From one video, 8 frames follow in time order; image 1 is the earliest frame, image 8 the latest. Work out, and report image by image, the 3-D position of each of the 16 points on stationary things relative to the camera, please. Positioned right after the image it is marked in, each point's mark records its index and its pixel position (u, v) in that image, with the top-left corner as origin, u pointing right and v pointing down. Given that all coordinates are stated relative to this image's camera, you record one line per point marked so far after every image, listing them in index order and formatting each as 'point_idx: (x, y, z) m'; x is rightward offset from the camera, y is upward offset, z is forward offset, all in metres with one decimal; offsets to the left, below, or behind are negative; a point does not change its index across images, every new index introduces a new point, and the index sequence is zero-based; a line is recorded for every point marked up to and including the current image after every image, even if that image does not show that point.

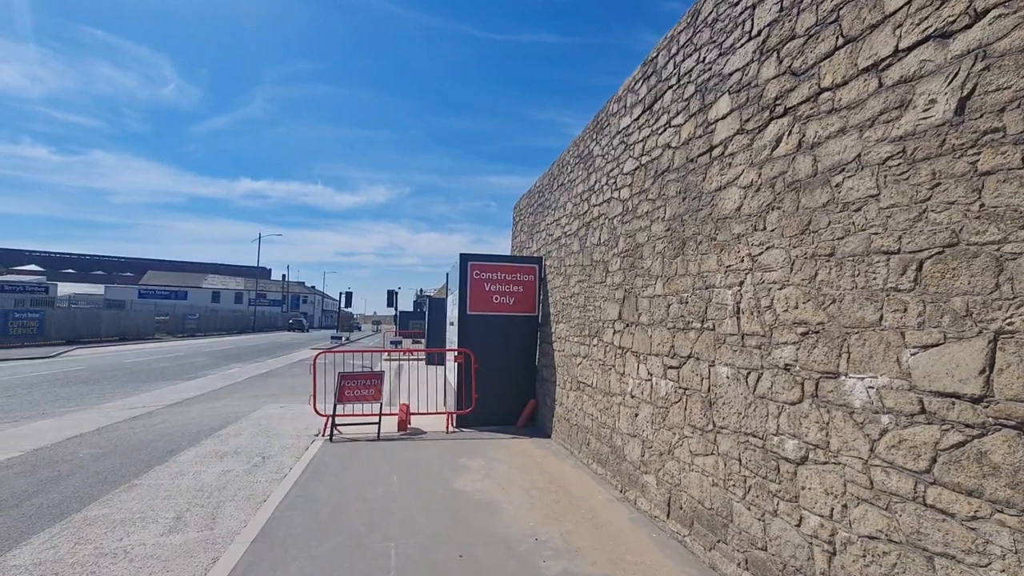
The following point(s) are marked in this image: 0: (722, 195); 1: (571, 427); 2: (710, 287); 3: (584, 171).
0: (+1.8, +0.8, +4.3) m
1: (+0.9, -2.1, +7.6) m
2: (+1.7, 0.0, +4.3) m
3: (+1.1, +1.9, +8.0) m
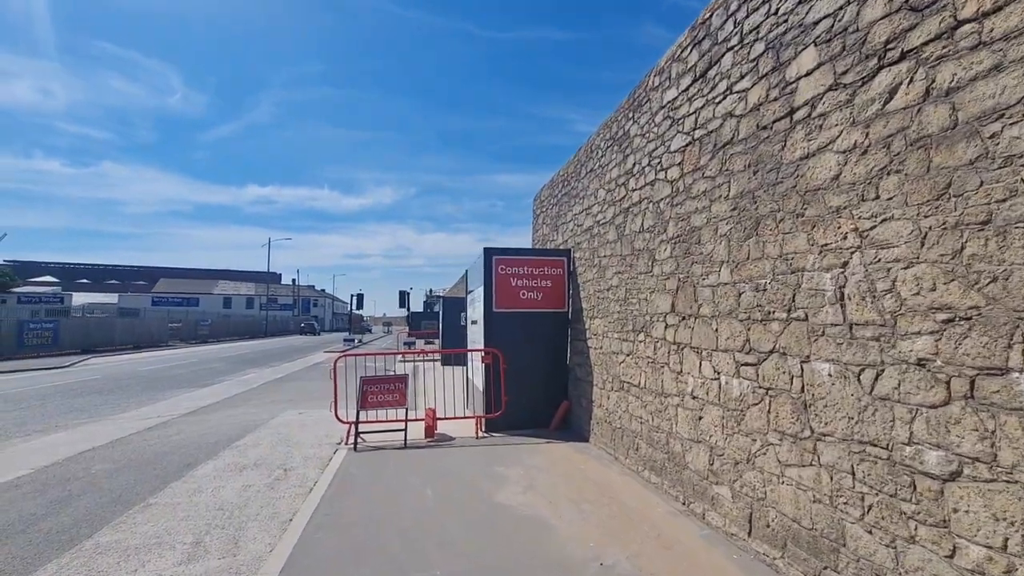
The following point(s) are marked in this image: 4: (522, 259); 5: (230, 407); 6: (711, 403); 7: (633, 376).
0: (+2.2, +0.9, +3.7) m
1: (+1.4, -2.0, +7.0) m
2: (+2.1, +0.1, +3.7) m
3: (+1.6, +2.0, +7.4) m
4: (+0.2, +0.5, +9.2) m
5: (-7.0, -2.9, +12.4) m
6: (+1.9, -1.1, +4.7) m
7: (+1.6, -1.1, +6.5) m
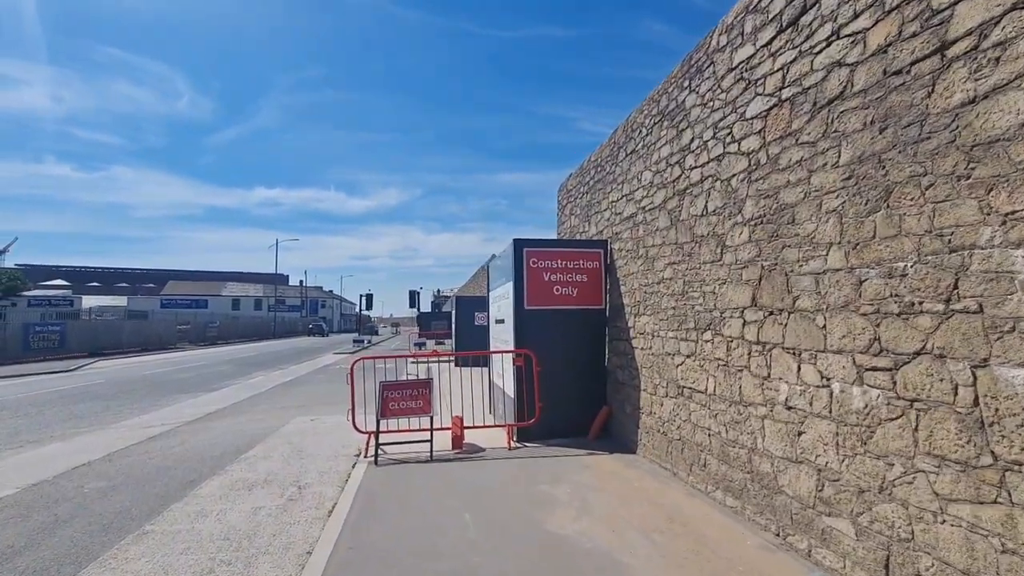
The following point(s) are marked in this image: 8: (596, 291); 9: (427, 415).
0: (+2.7, +1.0, +2.8) m
1: (+1.9, -1.9, +6.2) m
2: (+2.6, +0.2, +2.9) m
3: (+2.1, +2.1, +6.5) m
4: (+0.7, +0.6, +8.4) m
5: (-6.4, -2.9, +11.7) m
6: (+2.4, -1.0, +3.9) m
7: (+2.1, -1.0, +5.6) m
8: (+1.4, 0.0, +8.4) m
9: (-1.3, -1.9, +7.5) m
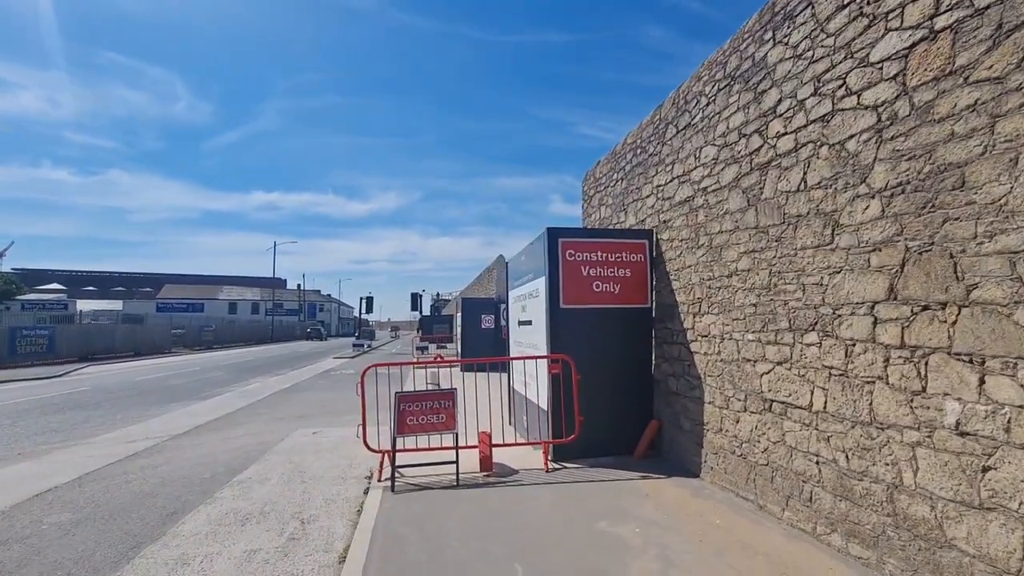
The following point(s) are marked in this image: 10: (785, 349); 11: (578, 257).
0: (+3.2, +1.1, +1.8) m
1: (+2.4, -1.8, +5.1) m
2: (+3.1, +0.3, +1.8) m
3: (+2.6, +2.1, +5.5) m
4: (+1.2, +0.7, +7.3) m
5: (-5.9, -2.9, +10.6) m
6: (+2.9, -0.9, +2.8) m
7: (+2.6, -1.0, +4.6) m
8: (+1.9, 0.0, +7.3) m
9: (-0.8, -1.9, +6.5) m
10: (+2.6, -0.6, +4.7) m
11: (+1.0, +0.4, +7.2) m
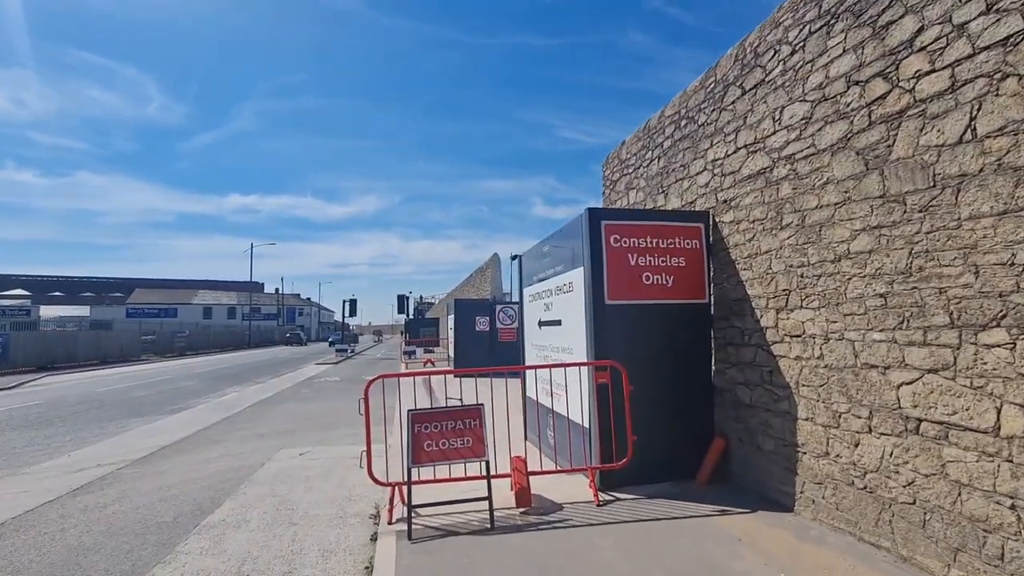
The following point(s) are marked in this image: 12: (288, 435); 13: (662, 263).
0: (+3.8, +1.3, +0.7) m
1: (+2.9, -1.7, +3.9) m
2: (+3.7, +0.5, +0.7) m
3: (+3.0, +2.3, +4.4) m
4: (+1.6, +0.8, +6.1) m
5: (-5.6, -2.9, +9.1) m
6: (+3.4, -0.8, +1.7) m
7: (+3.1, -0.8, +3.4) m
8: (+2.3, +0.1, +6.2) m
9: (-0.3, -1.8, +5.2) m
10: (+3.1, -0.4, +3.5) m
11: (+1.4, +0.5, +6.0) m
12: (-4.4, -2.9, +10.0) m
13: (+1.8, +0.3, +6.1) m
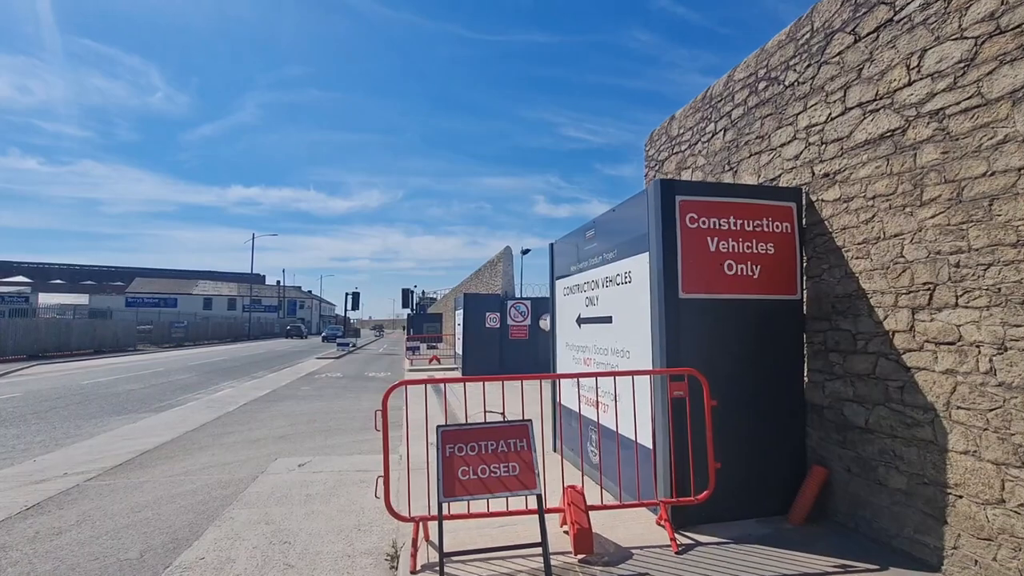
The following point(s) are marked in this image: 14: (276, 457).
0: (+4.3, +1.3, -0.5) m
1: (+3.4, -1.7, +2.8) m
2: (+4.2, +0.5, -0.4) m
3: (+3.6, +2.3, +3.2) m
4: (+2.1, +0.8, +5.0) m
5: (-5.2, -2.6, +8.0) m
6: (+3.9, -0.7, +0.6) m
7: (+3.6, -0.8, +2.3) m
8: (+2.8, +0.2, +5.1) m
9: (+0.1, -1.6, +4.1) m
10: (+3.6, -0.4, +2.4) m
11: (+1.9, +0.6, +4.9) m
12: (-4.0, -2.7, +8.9) m
13: (+2.3, +0.4, +5.0) m
14: (-3.6, -2.6, +7.7) m
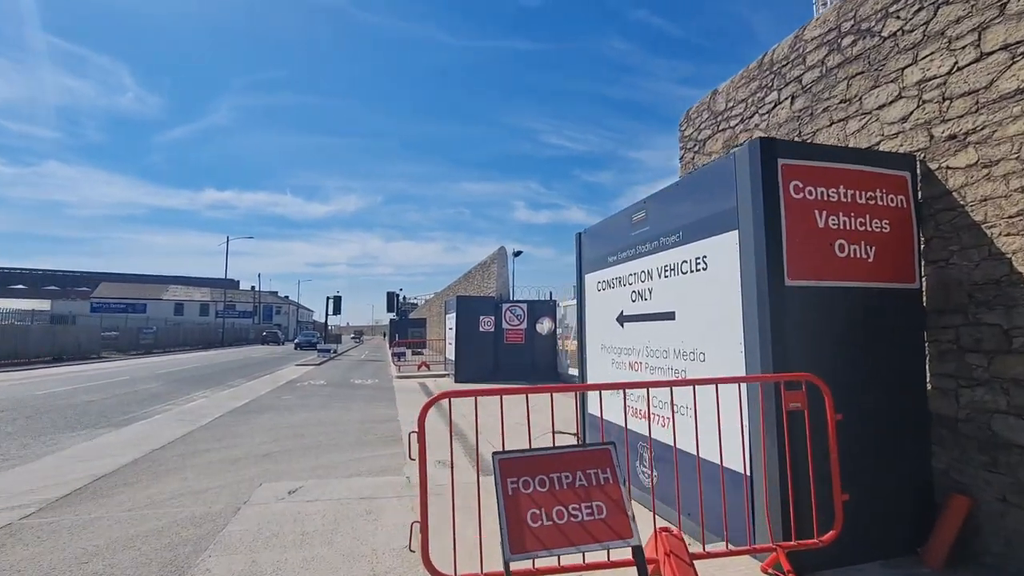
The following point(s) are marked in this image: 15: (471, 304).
0: (+5.0, +1.4, -1.3) m
1: (+3.9, -1.5, +1.9) m
2: (+4.9, +0.7, -1.3) m
3: (+4.1, +2.4, +2.4) m
4: (+2.6, +1.0, +4.1) m
5: (-4.8, -2.5, +6.7) m
6: (+4.6, -0.6, -0.3) m
7: (+4.1, -0.7, +1.4) m
8: (+3.3, +0.3, +4.1) m
9: (+0.6, -1.5, +3.0) m
10: (+4.1, -0.3, +1.5) m
11: (+2.3, +0.7, +4.0) m
12: (-3.7, -2.6, +7.6) m
13: (+2.8, +0.5, +4.1) m
14: (-3.2, -2.5, +6.5) m
15: (-1.6, -0.6, +19.7) m
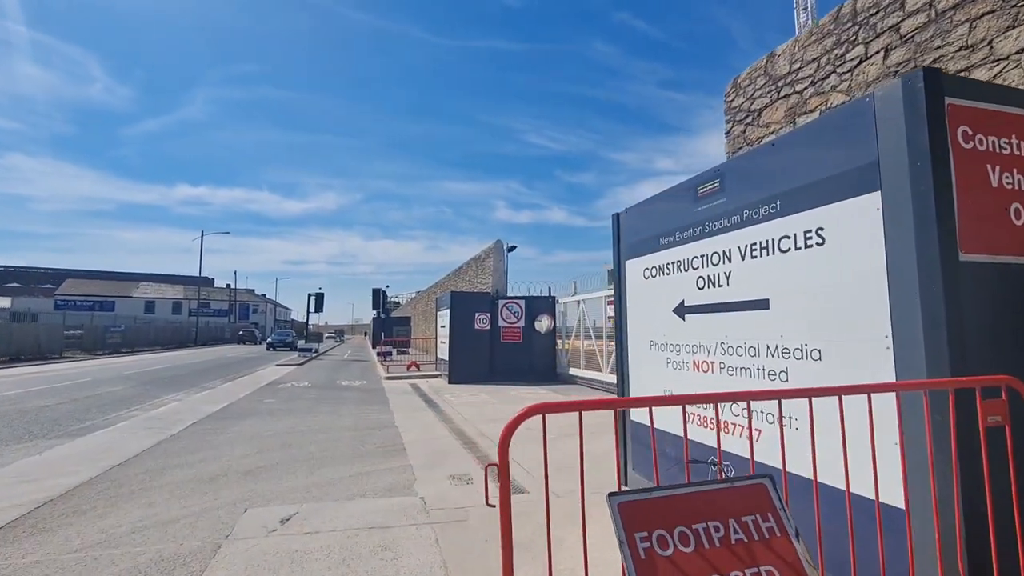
0: (+5.7, +1.6, -2.1) m
1: (+4.5, -1.4, +1.1) m
2: (+5.6, +0.8, -2.0) m
3: (+4.7, +2.6, +1.5) m
4: (+3.1, +1.1, +3.2) m
5: (-4.4, -2.3, +5.5) m
6: (+5.2, -0.4, -1.1) m
7: (+4.7, -0.5, +0.6) m
8: (+3.8, +0.4, +3.3) m
9: (+1.2, -1.4, +2.1) m
10: (+4.7, -0.1, +0.7) m
11: (+2.9, +0.9, +3.1) m
12: (-3.3, -2.4, +6.5) m
13: (+3.3, +0.6, +3.2) m
14: (-2.8, -2.3, +5.4) m
15: (-1.7, -0.5, +18.6) m
